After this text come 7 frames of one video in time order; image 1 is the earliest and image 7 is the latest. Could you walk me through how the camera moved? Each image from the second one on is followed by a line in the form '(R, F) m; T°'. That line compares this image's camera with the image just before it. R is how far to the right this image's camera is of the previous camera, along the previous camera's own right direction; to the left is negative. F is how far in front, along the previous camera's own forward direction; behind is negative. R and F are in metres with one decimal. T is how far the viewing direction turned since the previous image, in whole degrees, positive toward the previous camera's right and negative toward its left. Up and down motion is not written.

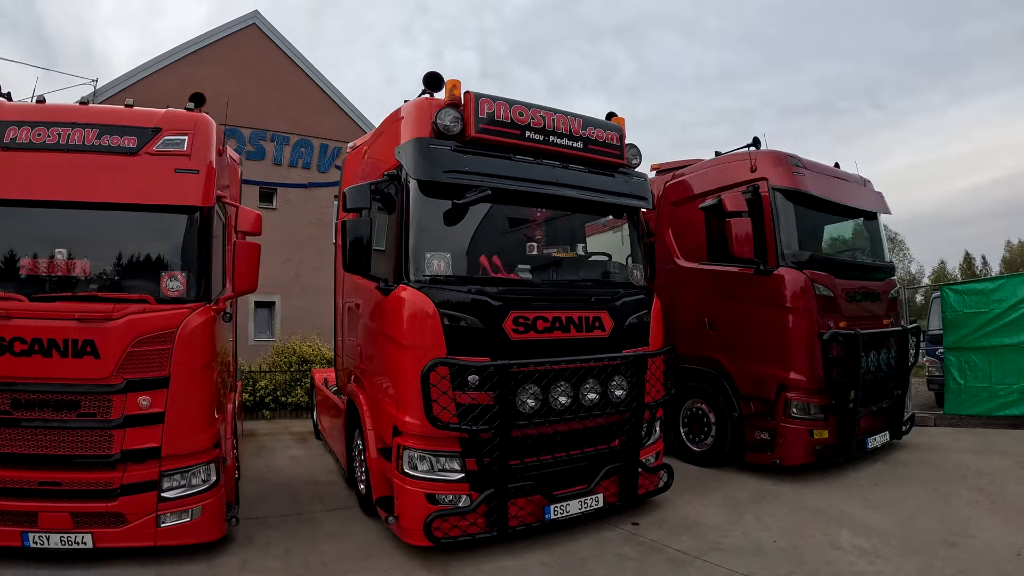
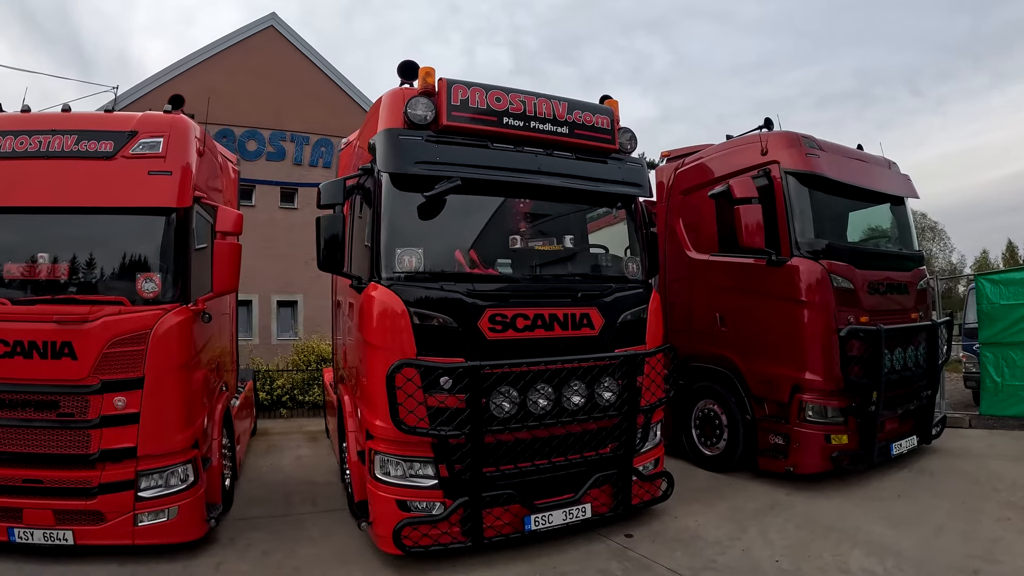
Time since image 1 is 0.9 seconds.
(+0.5, +0.2) m; -4°
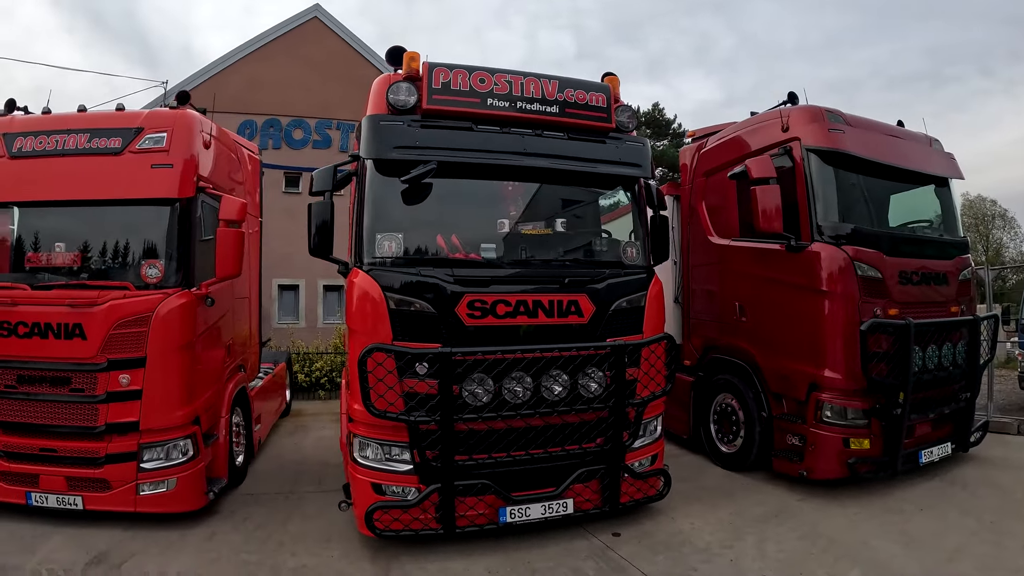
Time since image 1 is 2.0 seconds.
(+0.6, +0.1) m; -7°
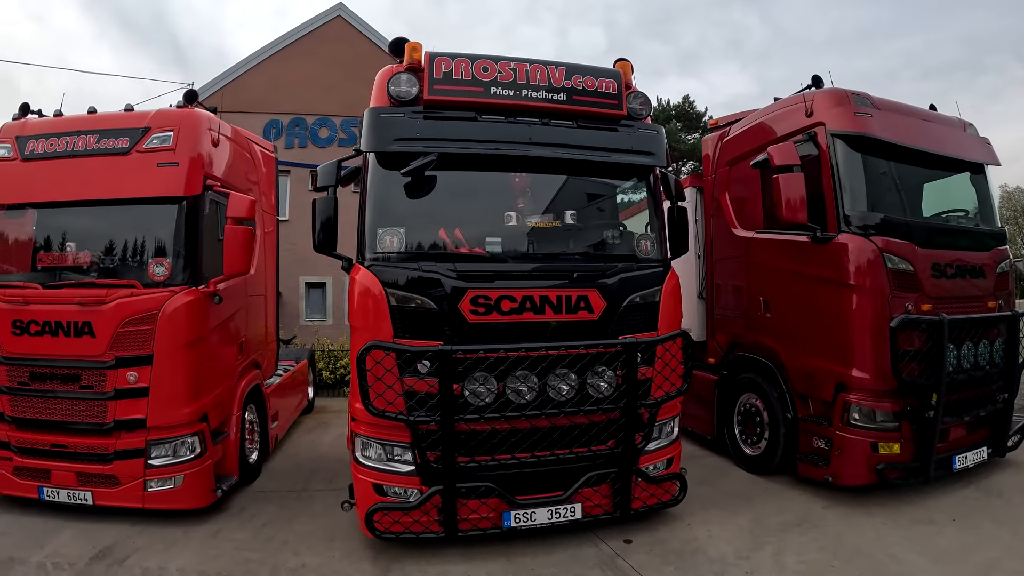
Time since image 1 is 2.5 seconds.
(+0.2, +0.1) m; -3°
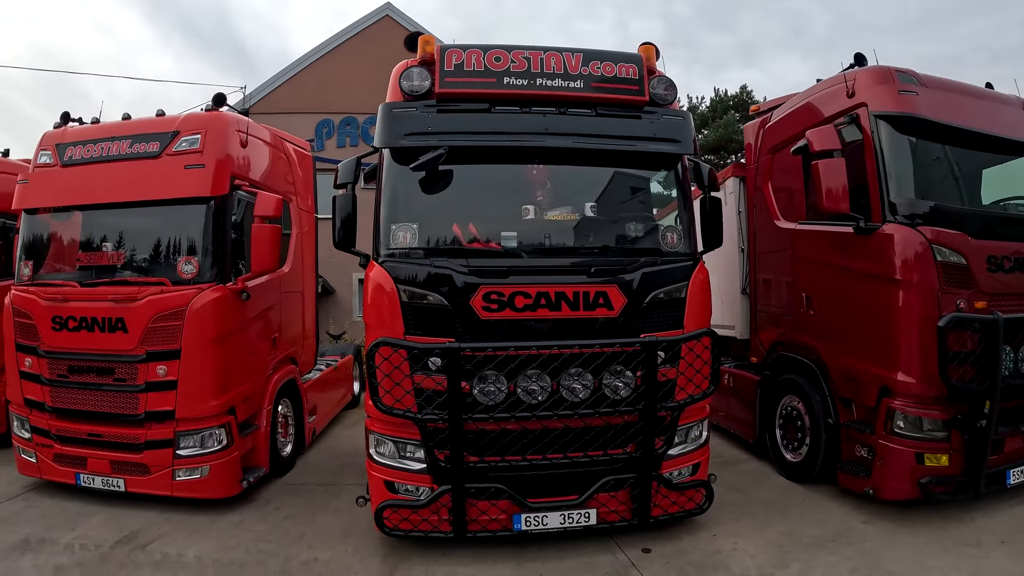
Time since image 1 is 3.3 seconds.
(+0.3, +0.1) m; -5°
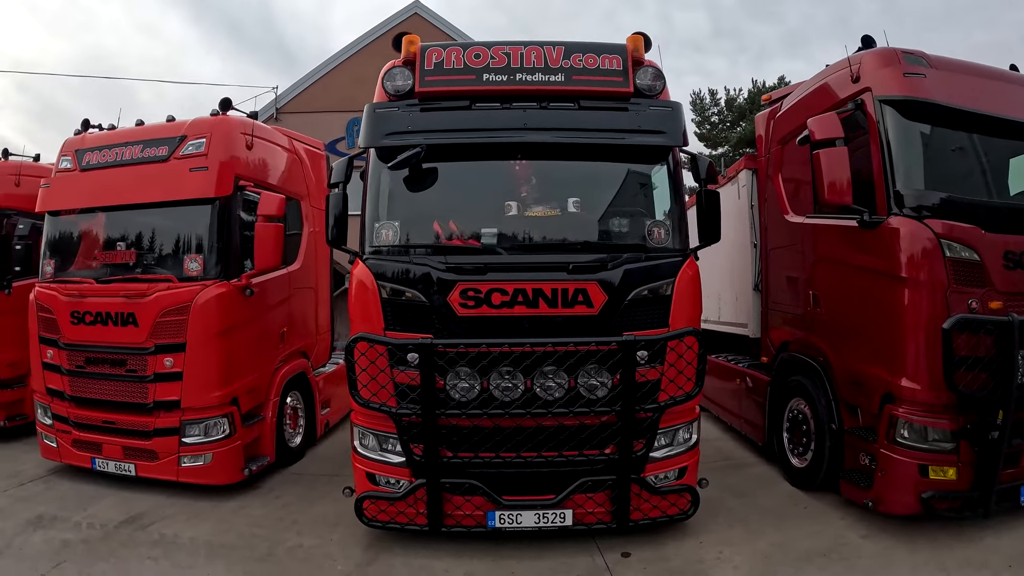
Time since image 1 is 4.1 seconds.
(+0.5, 0.0) m; -5°
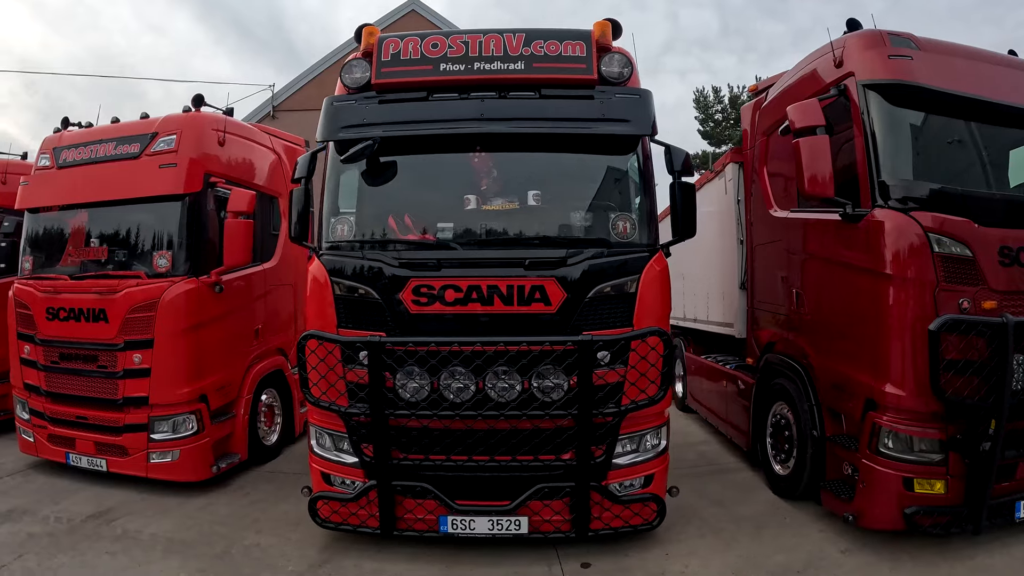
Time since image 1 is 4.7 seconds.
(+0.5, +0.2) m; -3°
